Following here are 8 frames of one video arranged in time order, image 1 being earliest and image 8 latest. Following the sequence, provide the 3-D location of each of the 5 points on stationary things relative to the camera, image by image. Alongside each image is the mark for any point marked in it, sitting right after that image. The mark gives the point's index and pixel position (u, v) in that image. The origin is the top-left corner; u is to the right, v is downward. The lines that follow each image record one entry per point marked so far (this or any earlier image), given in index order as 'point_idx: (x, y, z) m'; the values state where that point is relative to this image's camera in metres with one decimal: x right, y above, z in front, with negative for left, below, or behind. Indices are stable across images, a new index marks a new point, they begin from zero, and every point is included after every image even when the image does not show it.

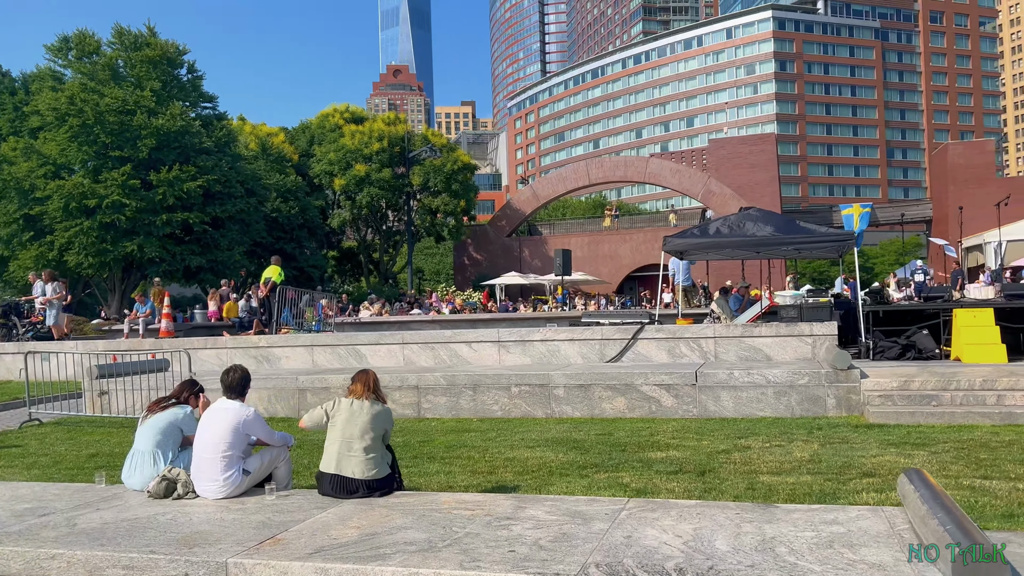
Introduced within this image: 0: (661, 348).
0: (+2.0, -0.8, +10.7) m
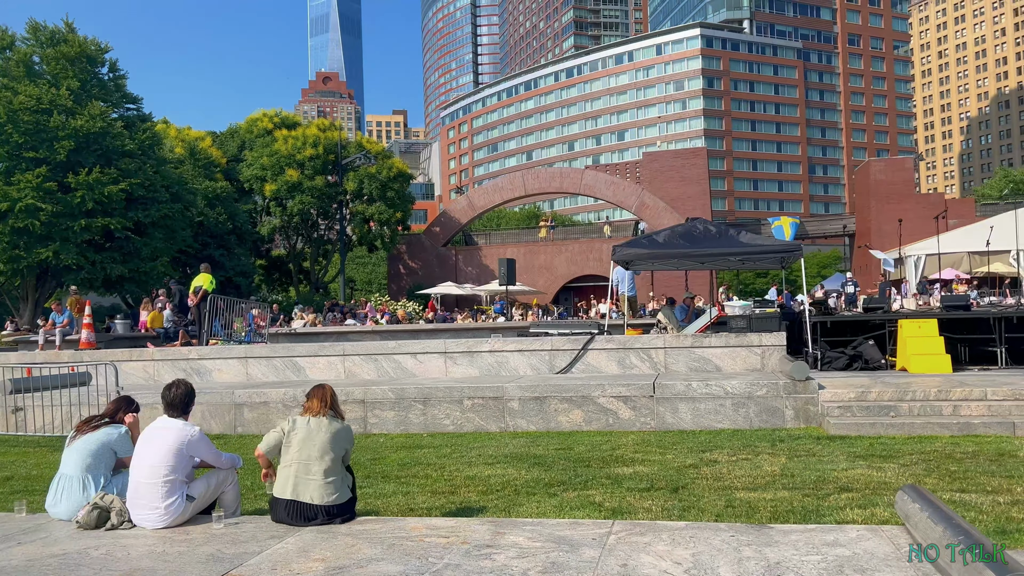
0: (+1.3, -0.9, +10.6) m
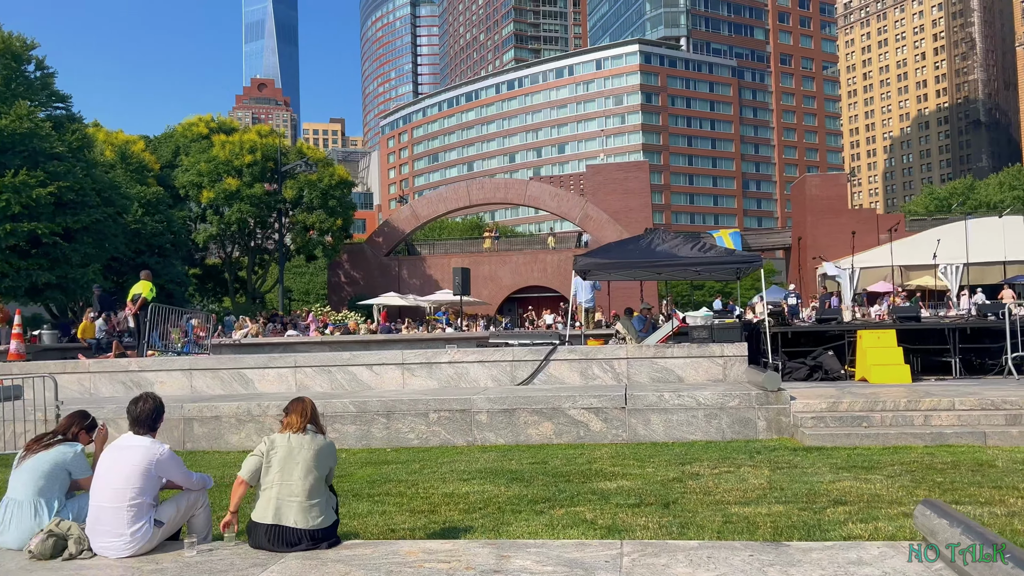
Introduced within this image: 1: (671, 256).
0: (+0.8, -1.0, +10.4) m
1: (+2.0, +0.5, +11.1) m
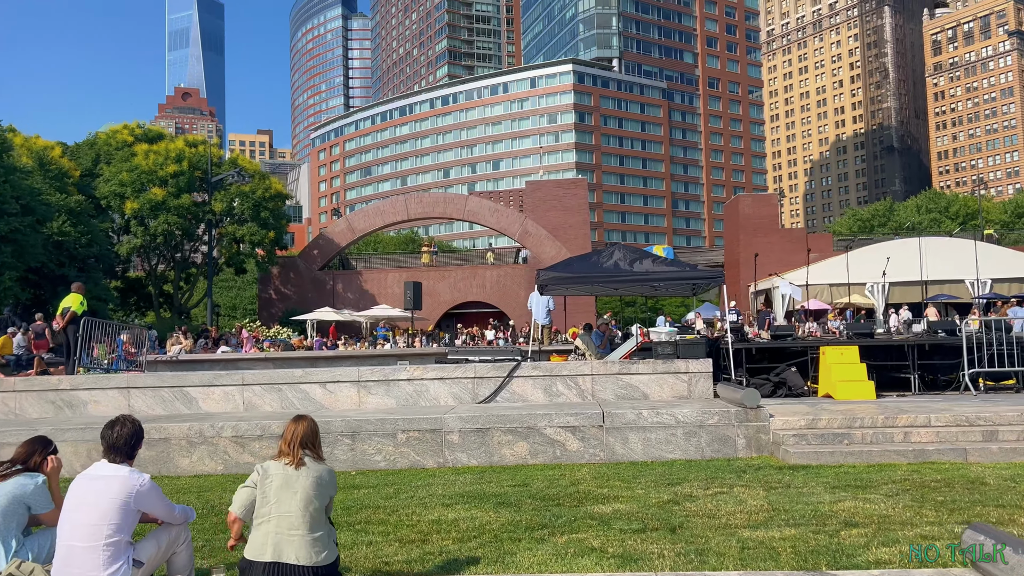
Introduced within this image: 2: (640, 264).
0: (+0.3, -1.2, +10.1) m
1: (+1.5, +0.2, +11.0) m
2: (+1.6, +0.4, +11.2) m
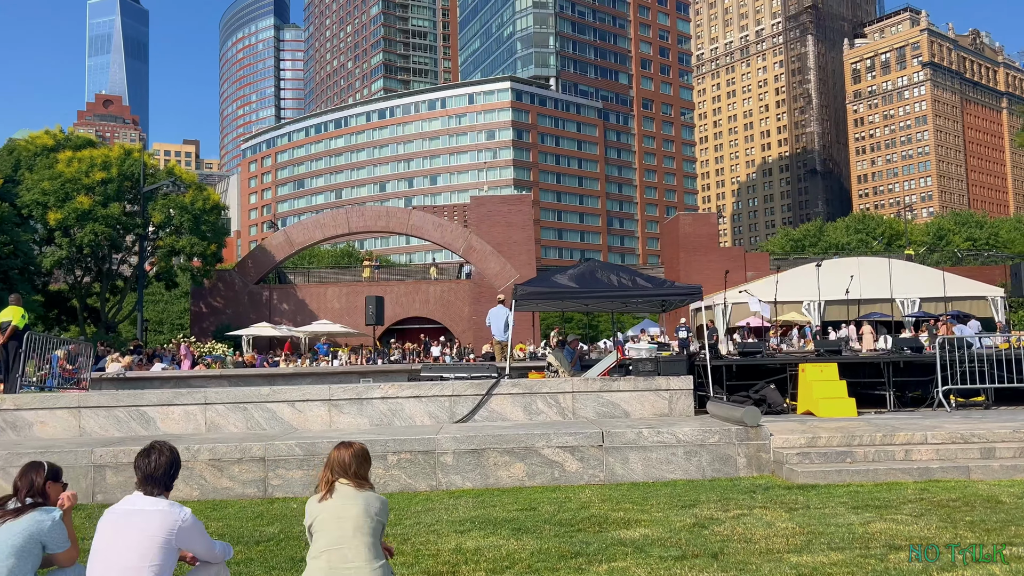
0: (+0.1, -1.4, +9.9) m
1: (+1.2, 0.0, +10.8) m
2: (+1.3, +0.1, +11.1) m
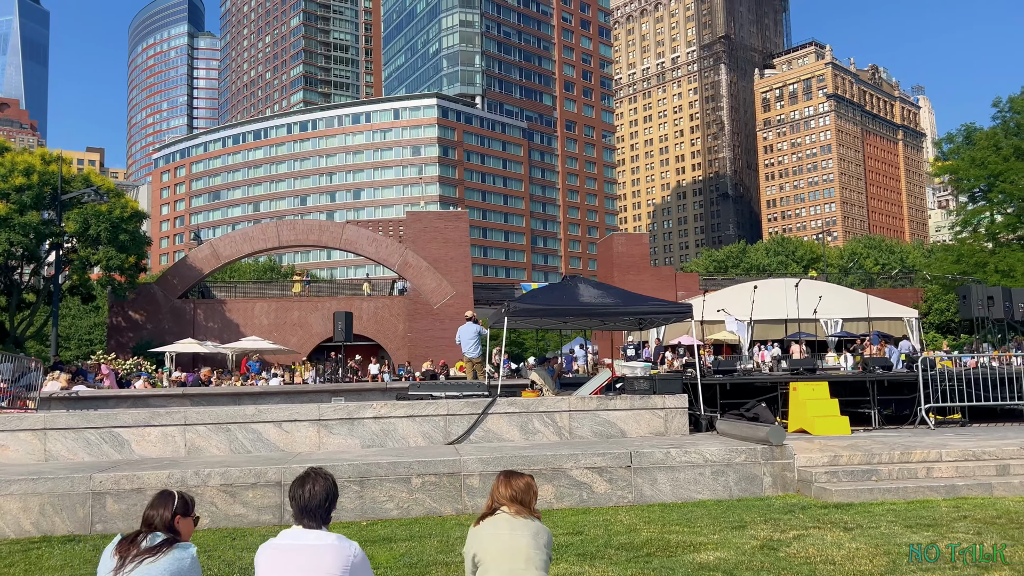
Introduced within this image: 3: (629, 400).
0: (0.0, -1.6, +9.7) m
1: (+1.0, -0.2, +10.8) m
2: (+1.1, -0.1, +11.0) m
3: (+1.4, -1.3, +9.9) m
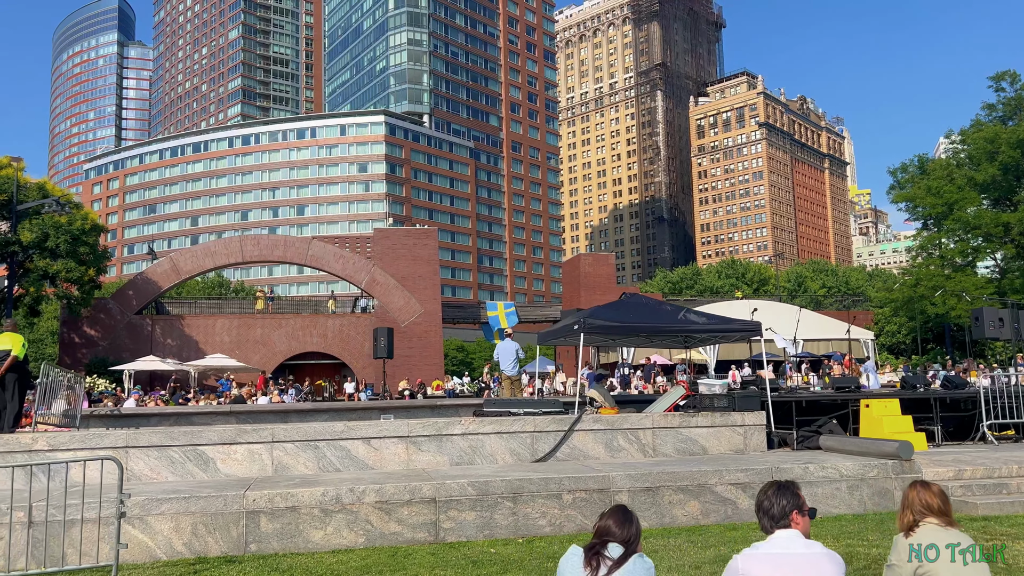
0: (+1.0, -1.8, +9.7) m
1: (+2.0, -0.4, +10.9) m
2: (+2.0, -0.3, +11.1) m
3: (+2.4, -1.6, +10.0) m
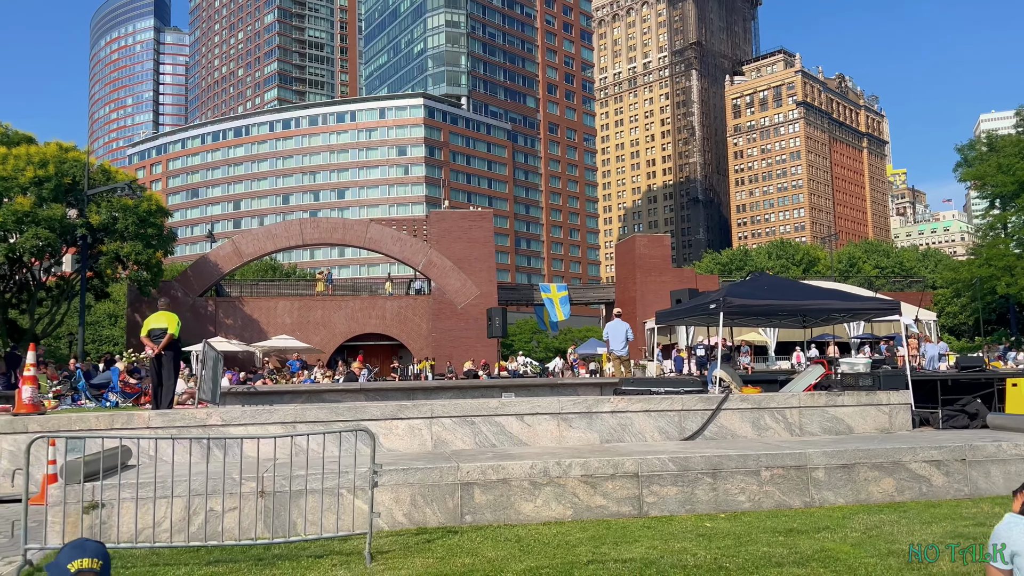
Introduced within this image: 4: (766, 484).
0: (+2.7, -1.5, +9.7) m
1: (+3.7, -0.2, +10.8) m
2: (+3.8, -0.1, +11.1) m
3: (+4.1, -1.3, +9.9) m
4: (+2.1, -1.6, +6.7) m
